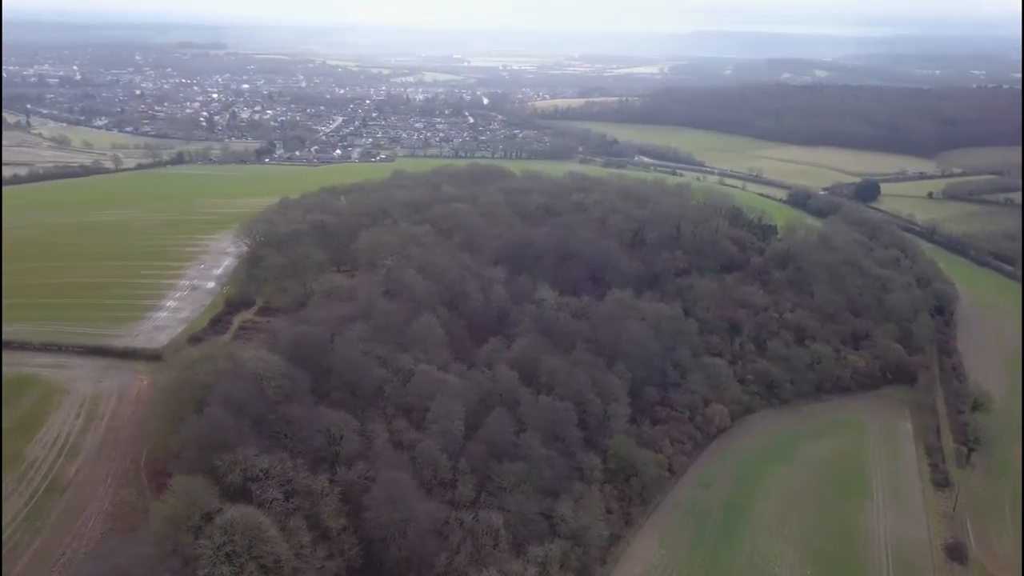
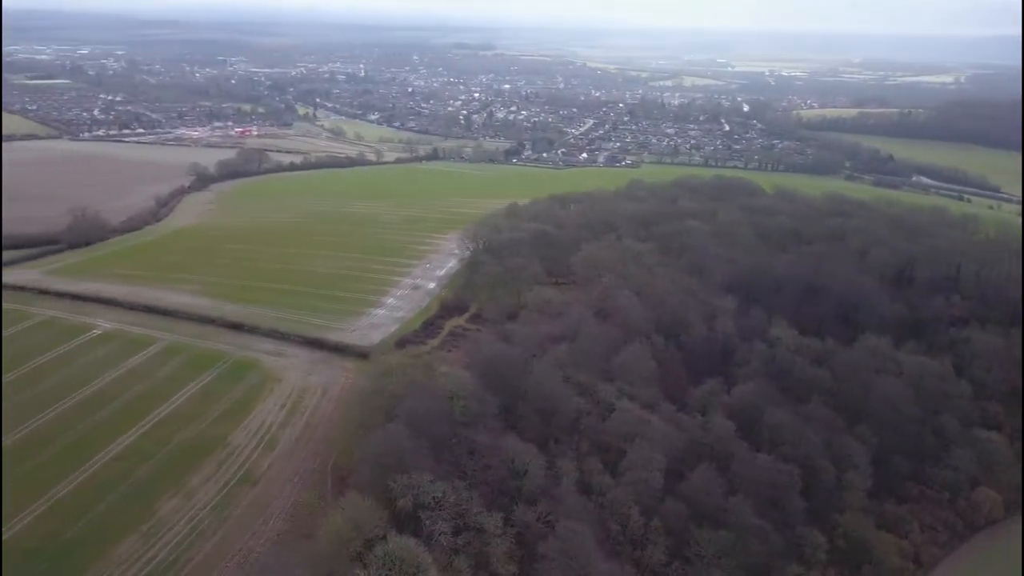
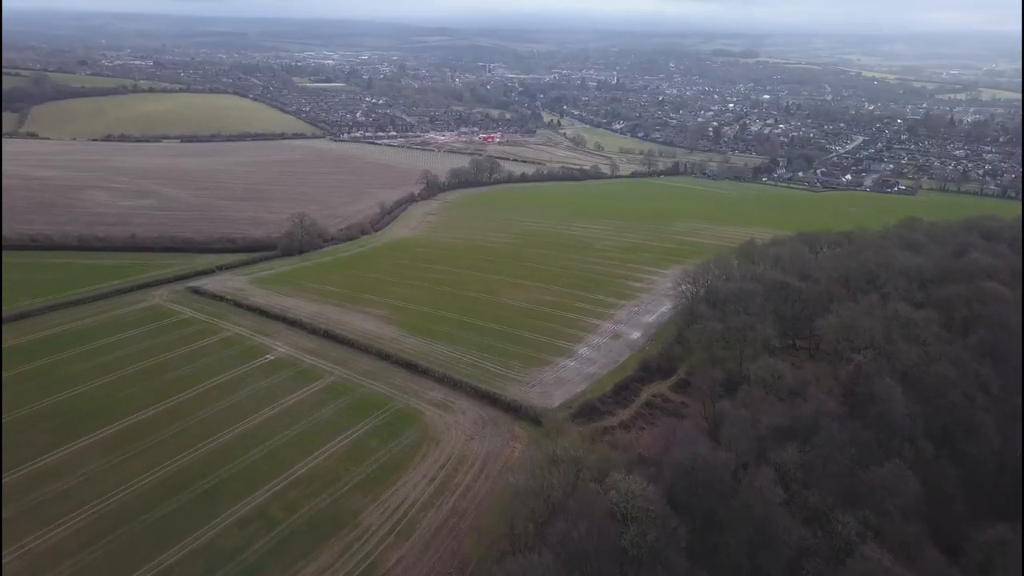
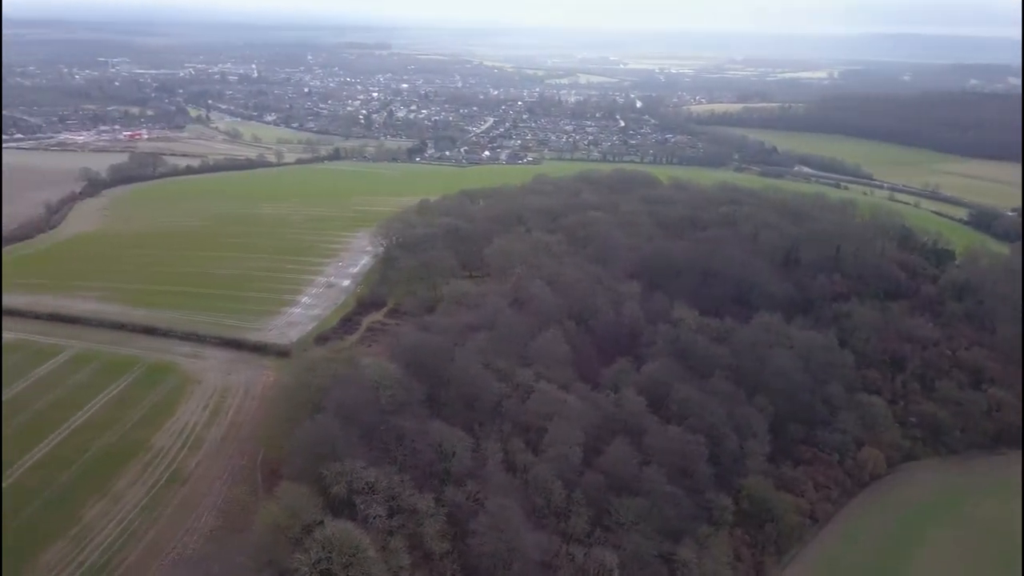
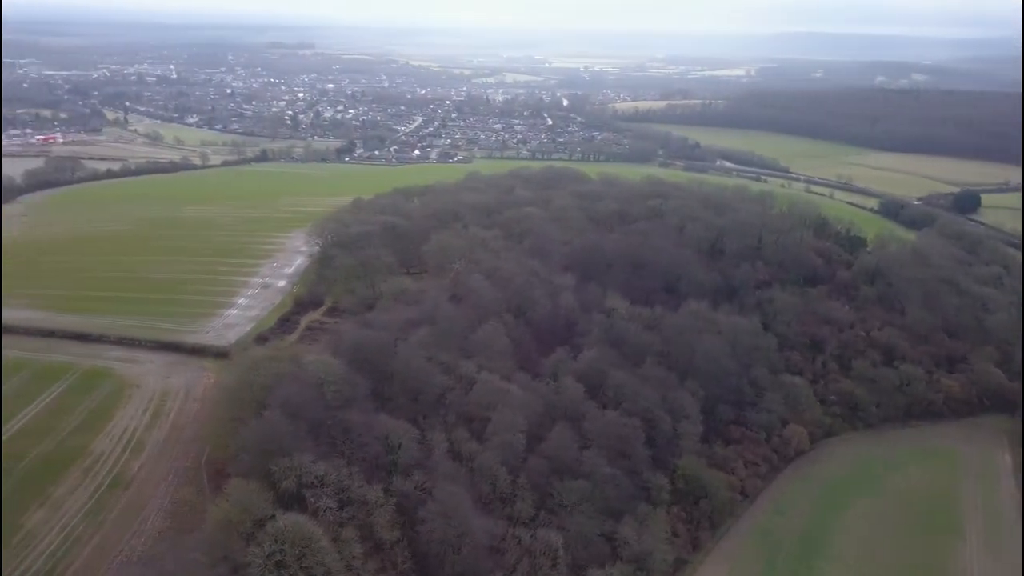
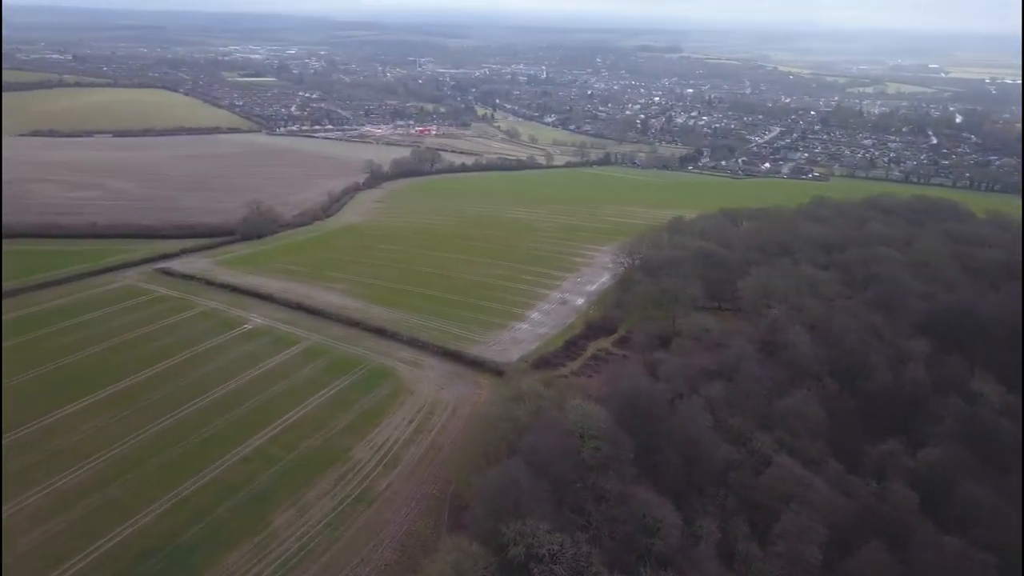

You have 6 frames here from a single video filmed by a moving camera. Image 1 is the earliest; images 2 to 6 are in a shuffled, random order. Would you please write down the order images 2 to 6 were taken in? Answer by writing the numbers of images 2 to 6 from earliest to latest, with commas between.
5, 4, 2, 6, 3
